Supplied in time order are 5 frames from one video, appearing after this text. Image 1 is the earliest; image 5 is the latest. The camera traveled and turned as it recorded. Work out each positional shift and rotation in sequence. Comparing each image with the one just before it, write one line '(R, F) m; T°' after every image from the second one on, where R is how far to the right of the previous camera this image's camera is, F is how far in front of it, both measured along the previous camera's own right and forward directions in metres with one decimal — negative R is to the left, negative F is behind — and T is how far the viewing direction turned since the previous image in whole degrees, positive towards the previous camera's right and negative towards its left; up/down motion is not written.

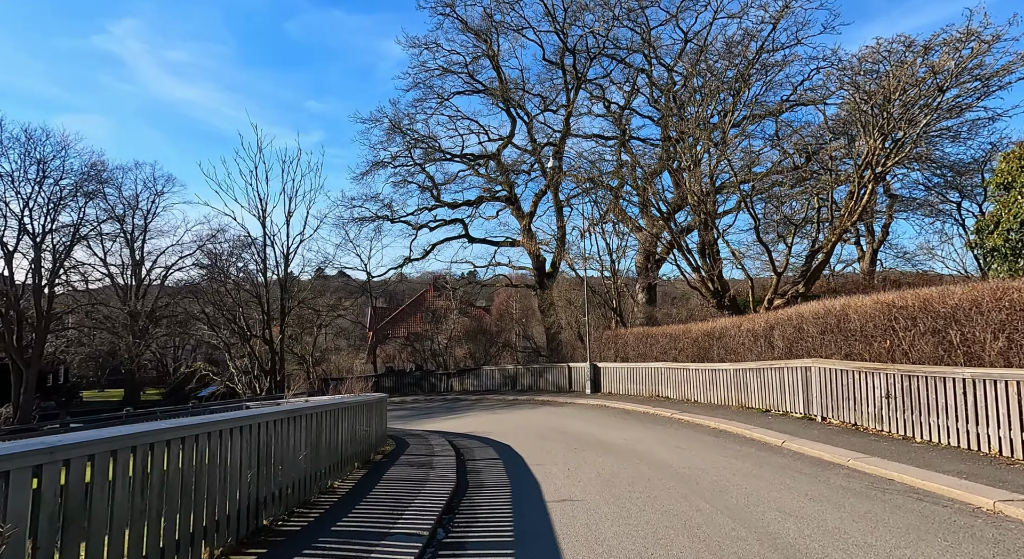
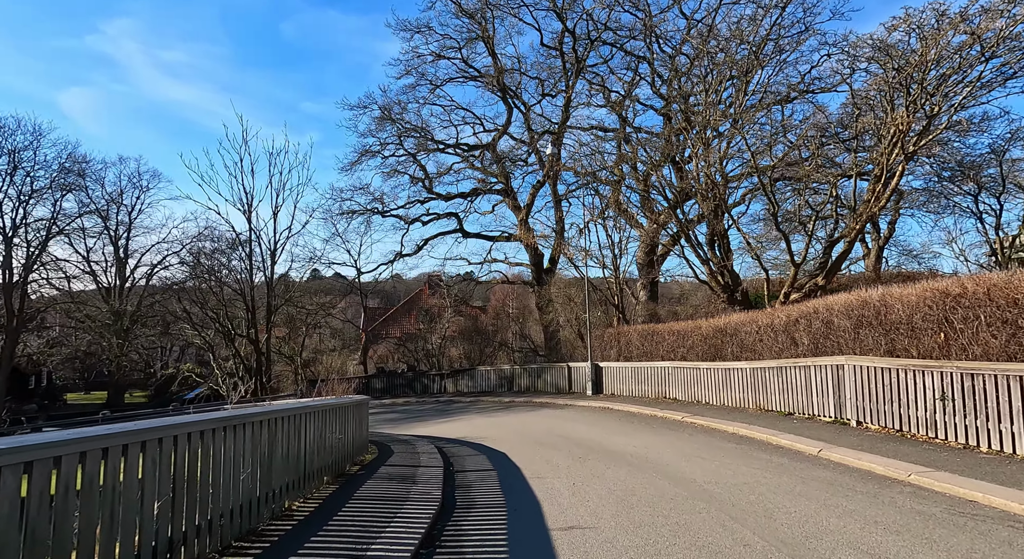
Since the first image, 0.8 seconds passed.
(0.0, +1.6) m; 0°
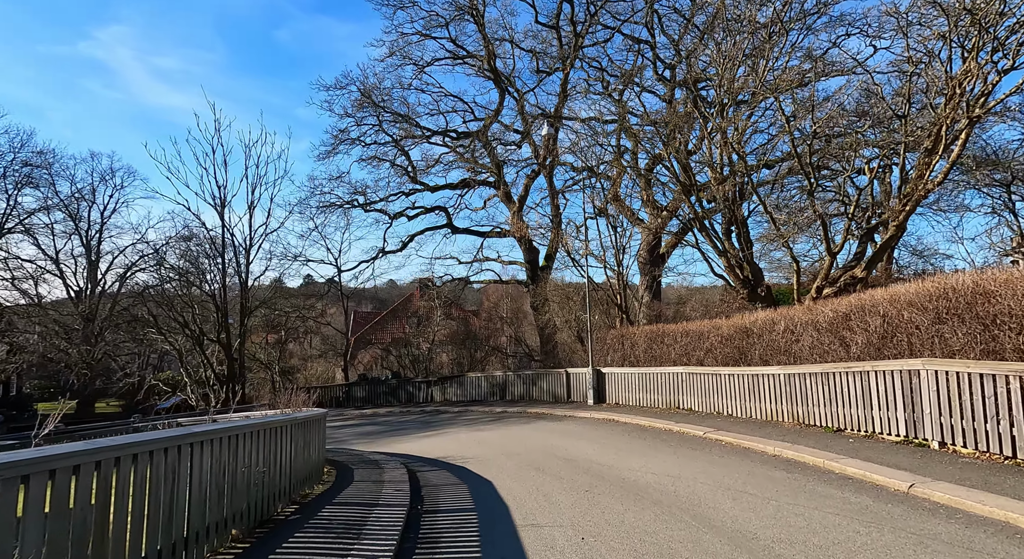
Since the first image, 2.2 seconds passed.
(+0.1, +2.6) m; 0°
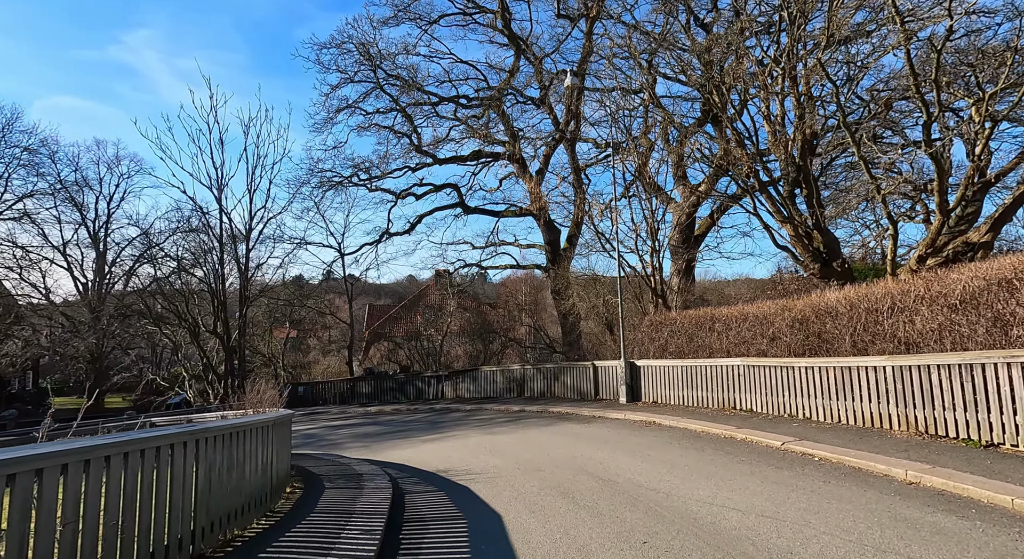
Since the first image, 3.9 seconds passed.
(0.0, +3.2) m; -1°
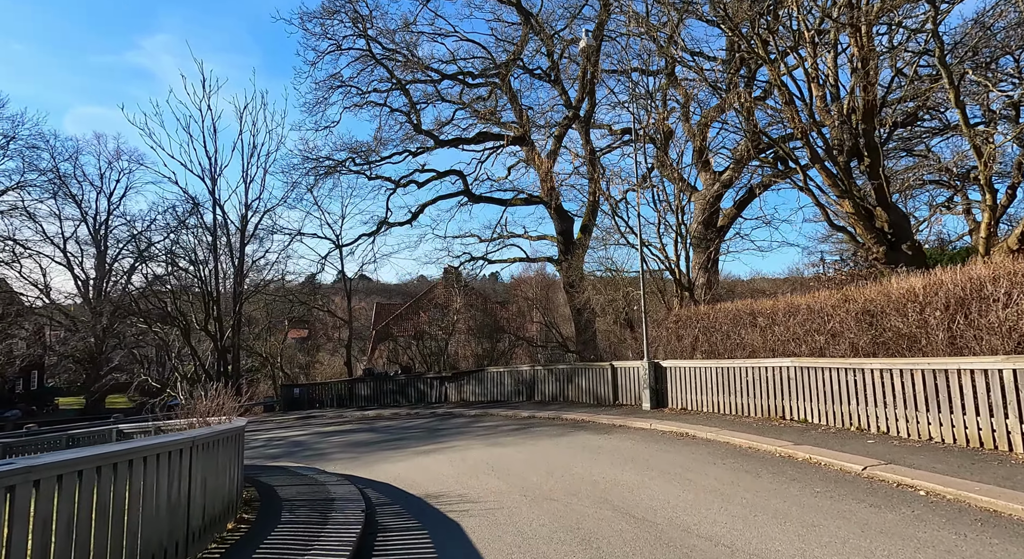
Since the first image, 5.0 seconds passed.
(+0.1, +2.2) m; -1°
